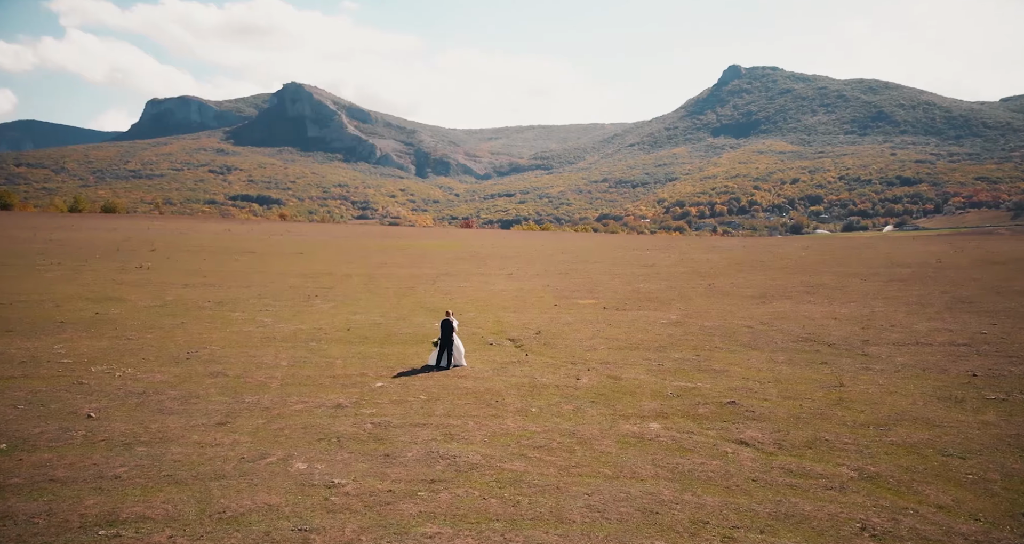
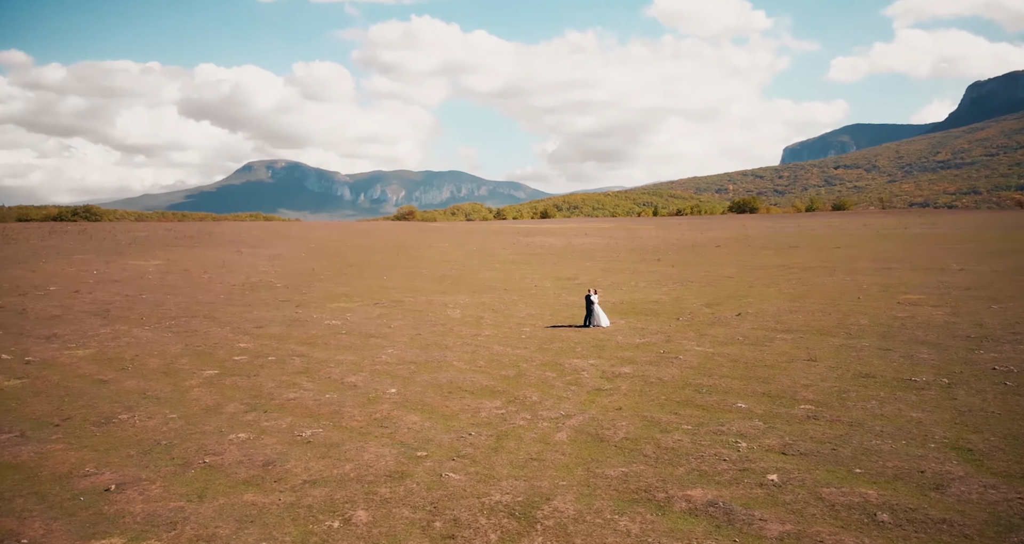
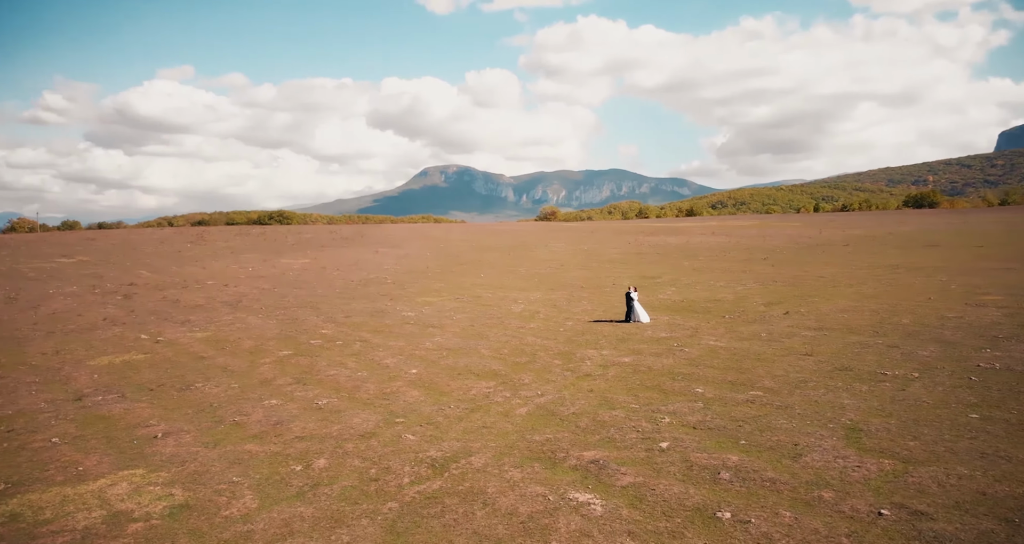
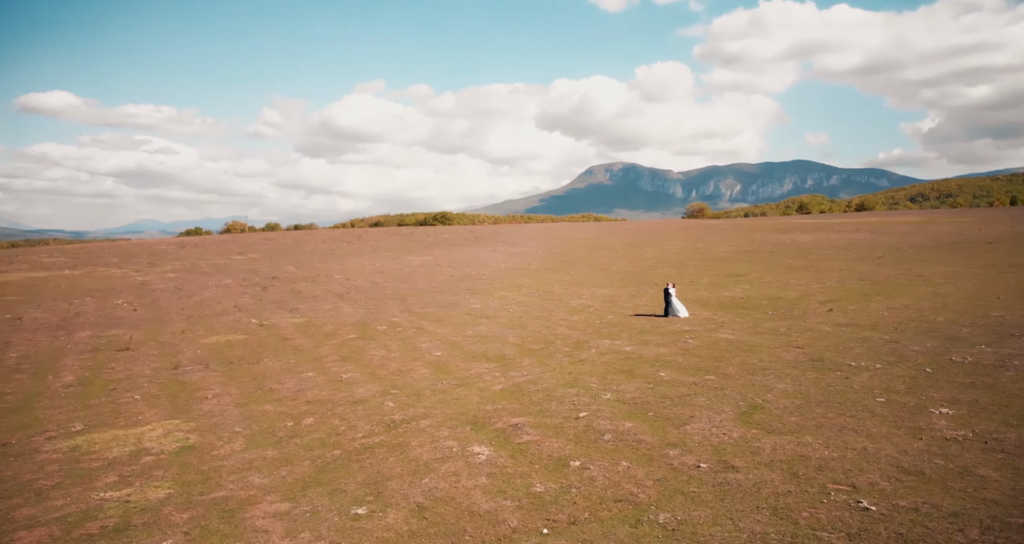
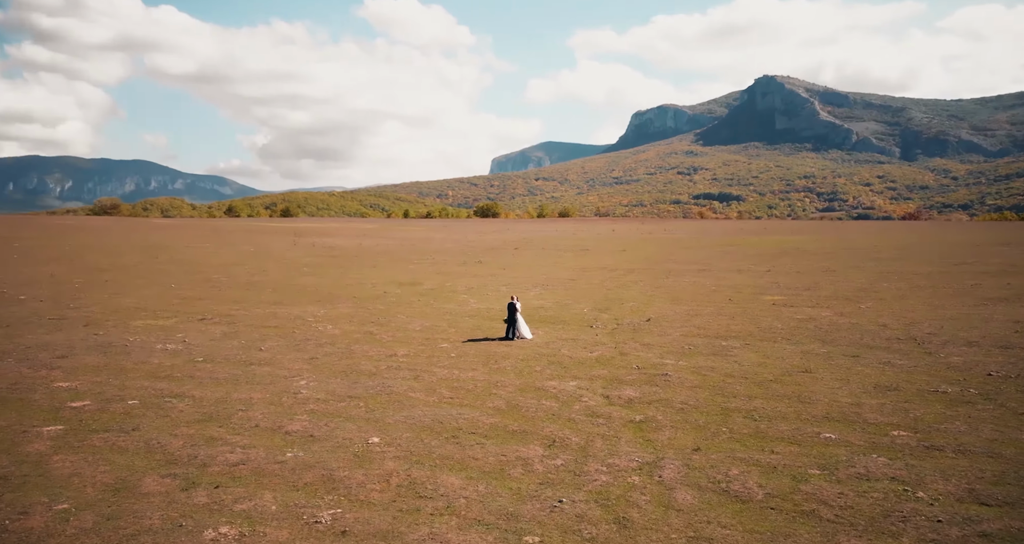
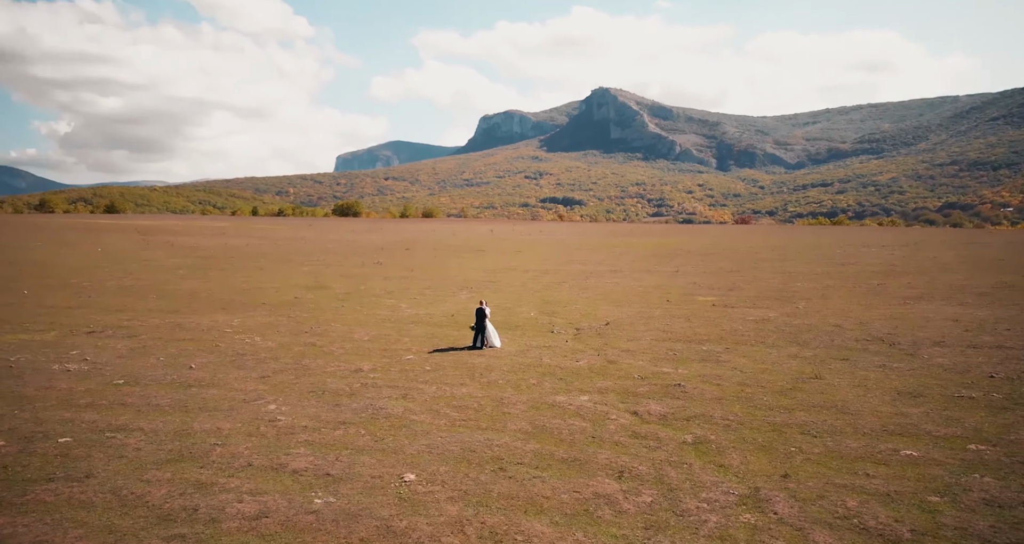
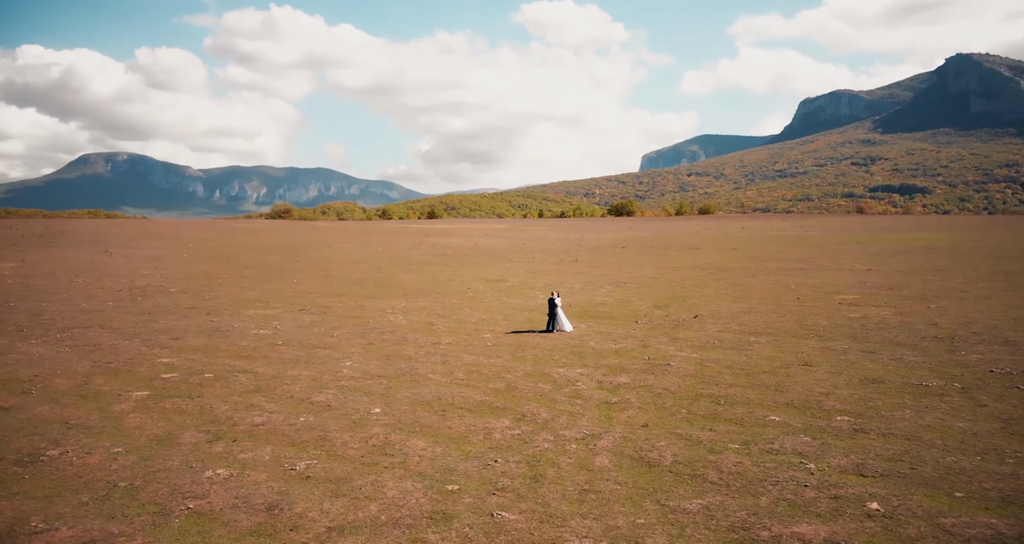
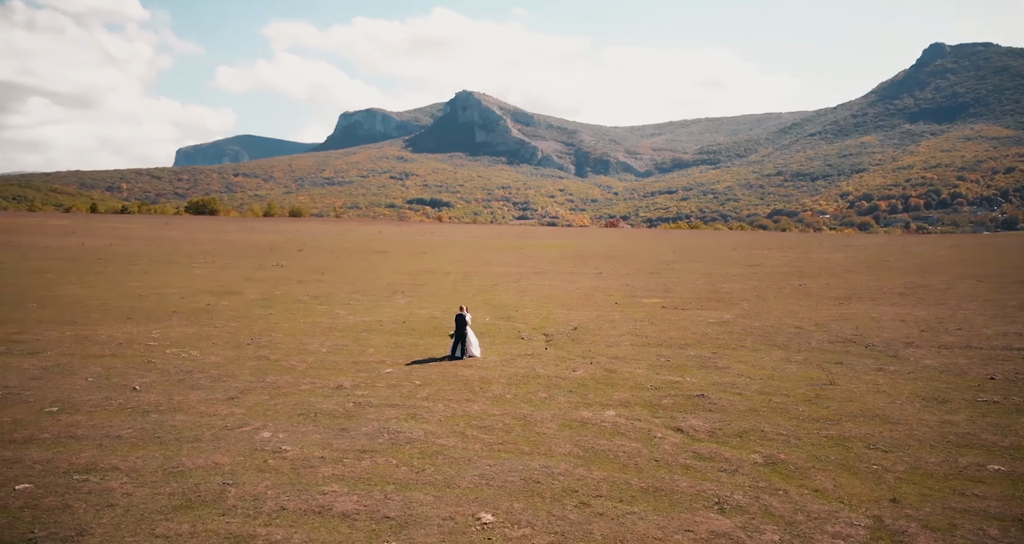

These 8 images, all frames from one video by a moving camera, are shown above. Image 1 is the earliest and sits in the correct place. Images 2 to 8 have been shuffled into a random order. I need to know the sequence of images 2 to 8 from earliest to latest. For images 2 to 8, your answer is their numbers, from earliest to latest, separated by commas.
8, 6, 5, 7, 2, 3, 4
